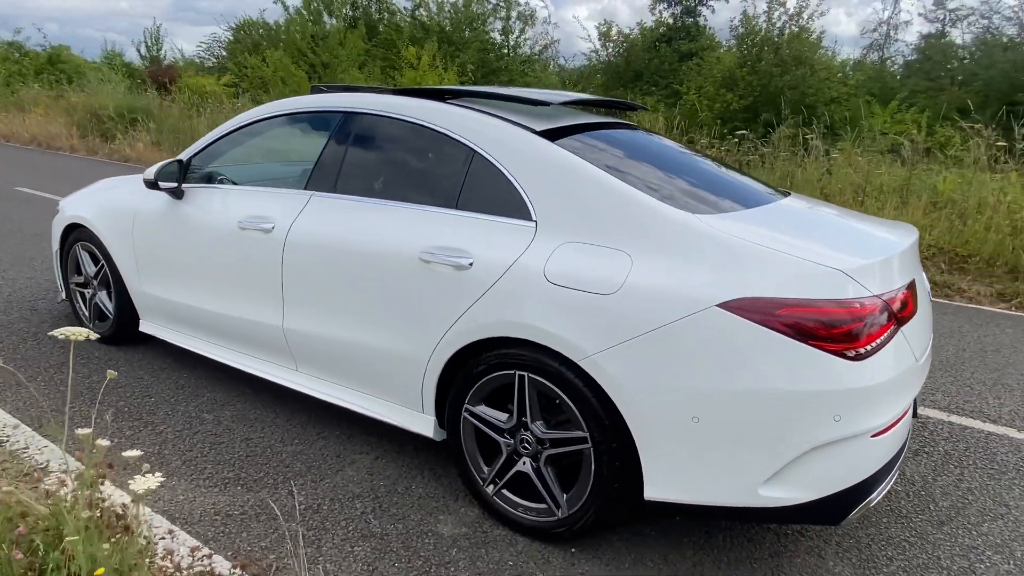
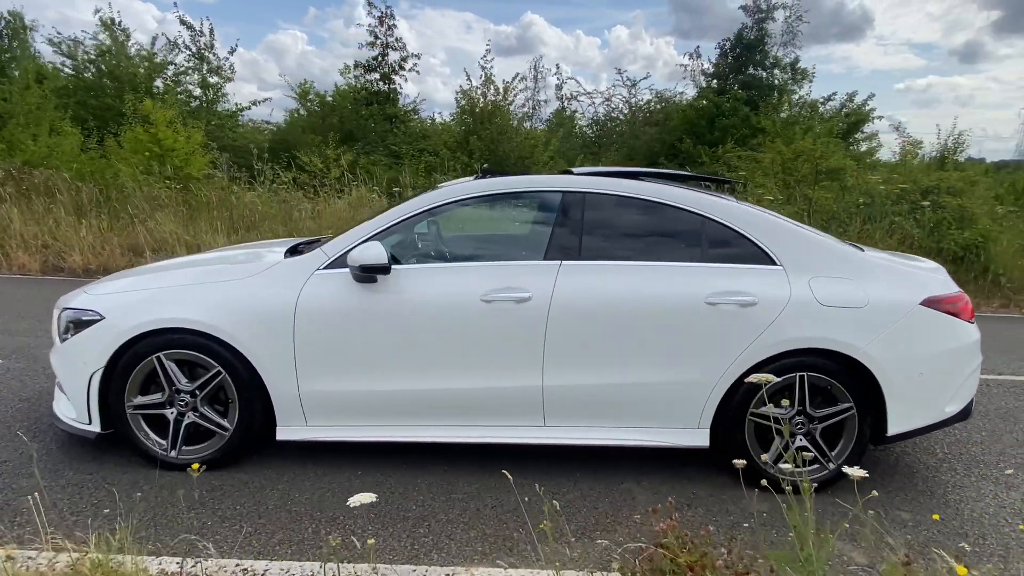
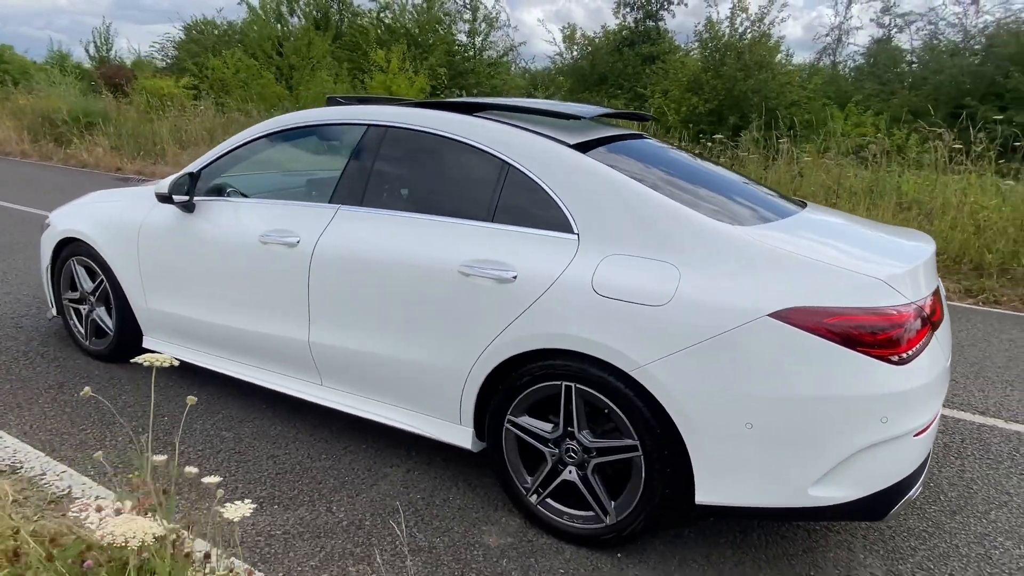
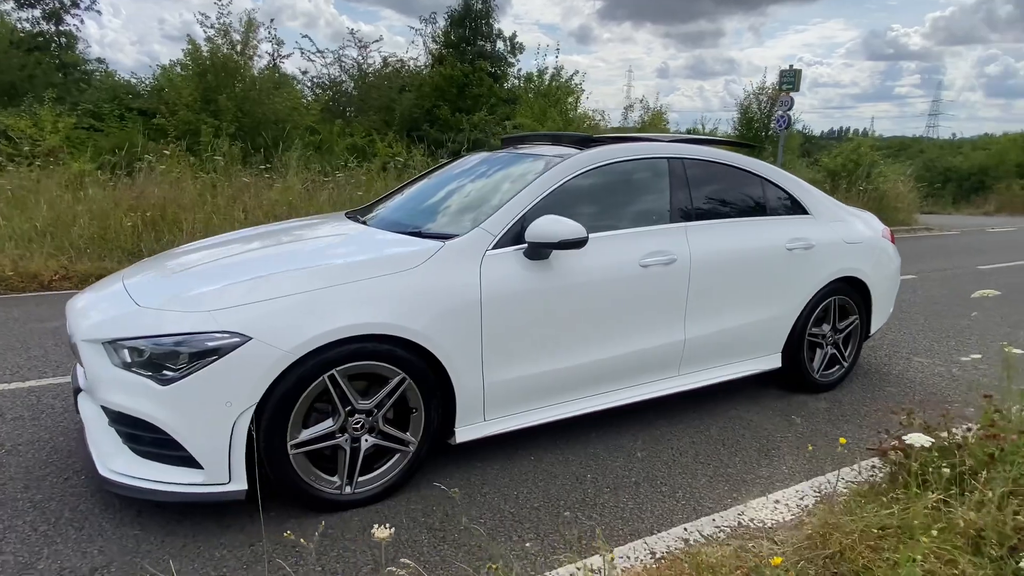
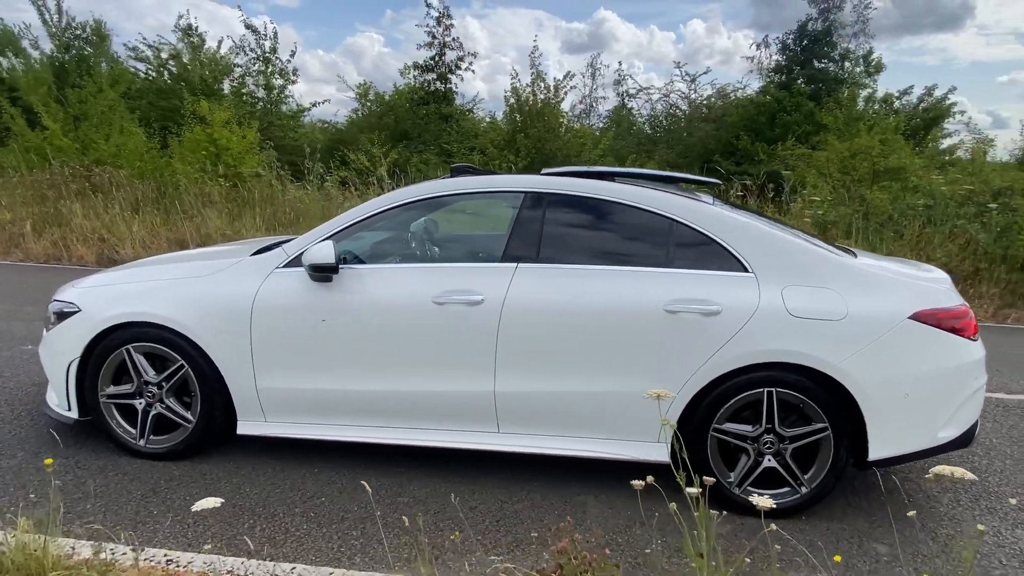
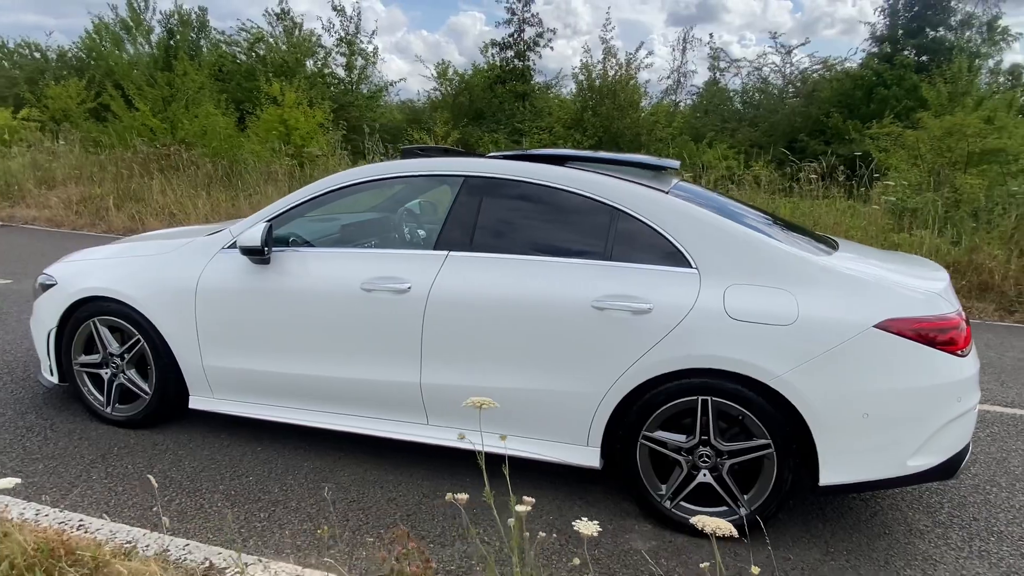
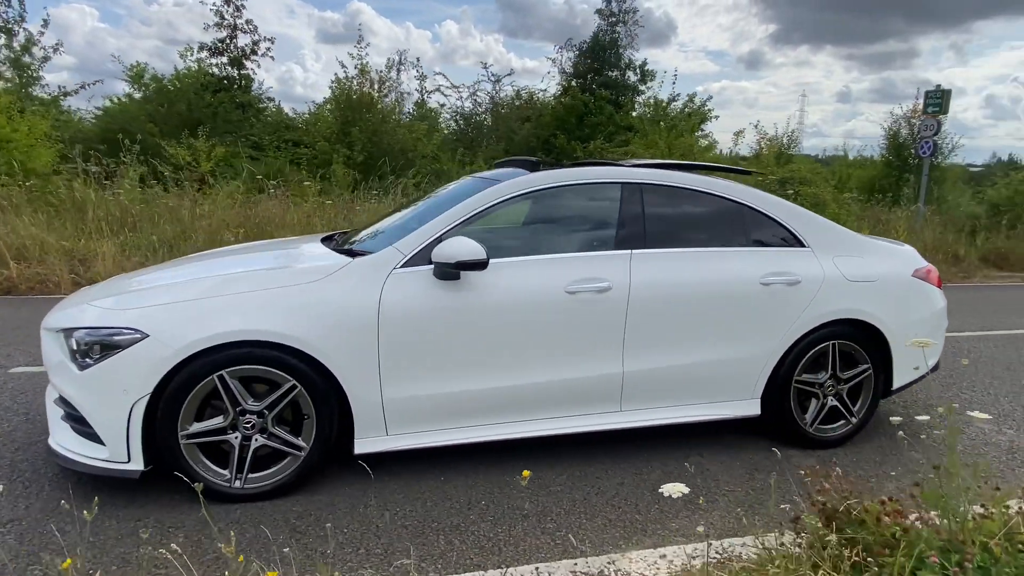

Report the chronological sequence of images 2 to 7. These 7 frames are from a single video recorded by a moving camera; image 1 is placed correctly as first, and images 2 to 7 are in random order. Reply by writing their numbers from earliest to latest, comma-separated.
3, 6, 5, 2, 7, 4
